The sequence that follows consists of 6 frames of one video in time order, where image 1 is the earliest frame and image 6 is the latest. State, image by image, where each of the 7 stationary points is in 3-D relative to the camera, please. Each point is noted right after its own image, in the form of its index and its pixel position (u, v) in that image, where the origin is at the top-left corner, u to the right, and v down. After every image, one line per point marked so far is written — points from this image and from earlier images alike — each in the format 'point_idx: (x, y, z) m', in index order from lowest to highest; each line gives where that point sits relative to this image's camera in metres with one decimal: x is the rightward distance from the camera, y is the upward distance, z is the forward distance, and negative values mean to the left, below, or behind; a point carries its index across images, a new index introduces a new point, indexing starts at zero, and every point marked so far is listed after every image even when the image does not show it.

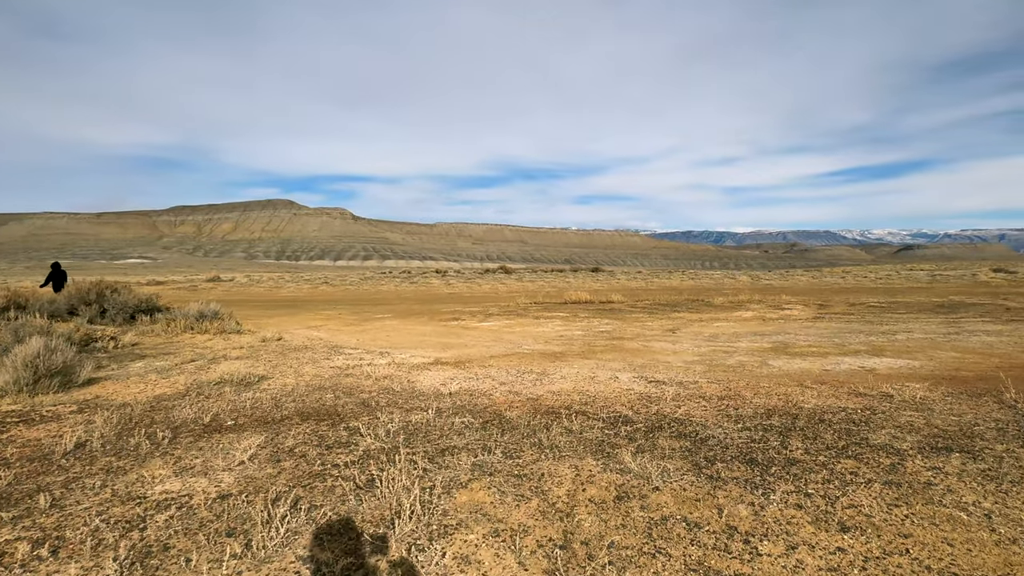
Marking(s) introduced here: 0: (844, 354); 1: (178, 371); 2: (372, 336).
0: (+5.3, -1.0, +7.6) m
1: (-5.9, -1.5, +8.6) m
2: (-3.8, -1.3, +13.0) m
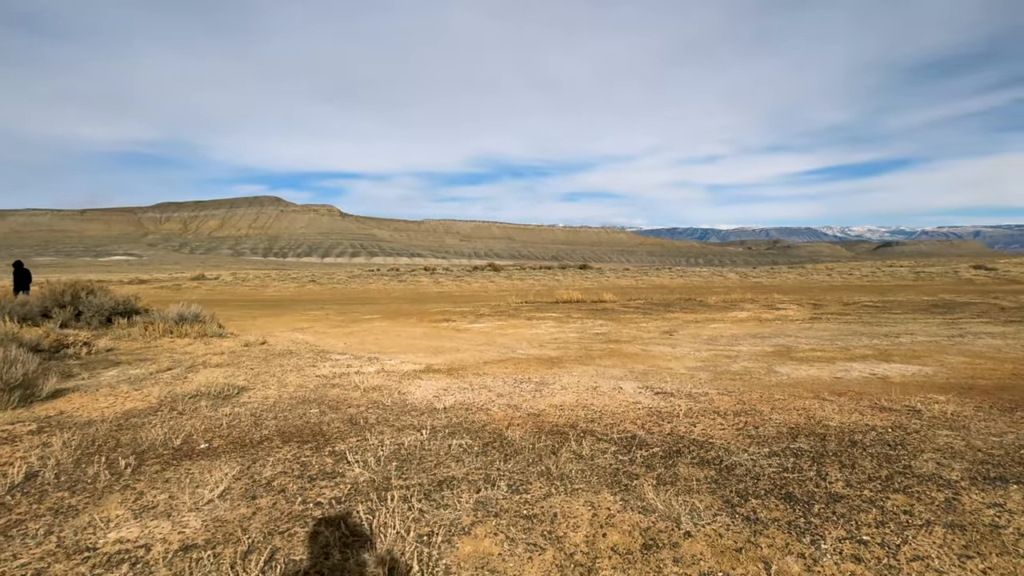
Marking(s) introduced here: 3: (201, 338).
0: (+5.2, -1.1, +7.4) m
1: (-6.0, -1.6, +8.0) m
2: (-4.0, -1.4, +12.5) m
3: (-8.4, -1.4, +12.9) m
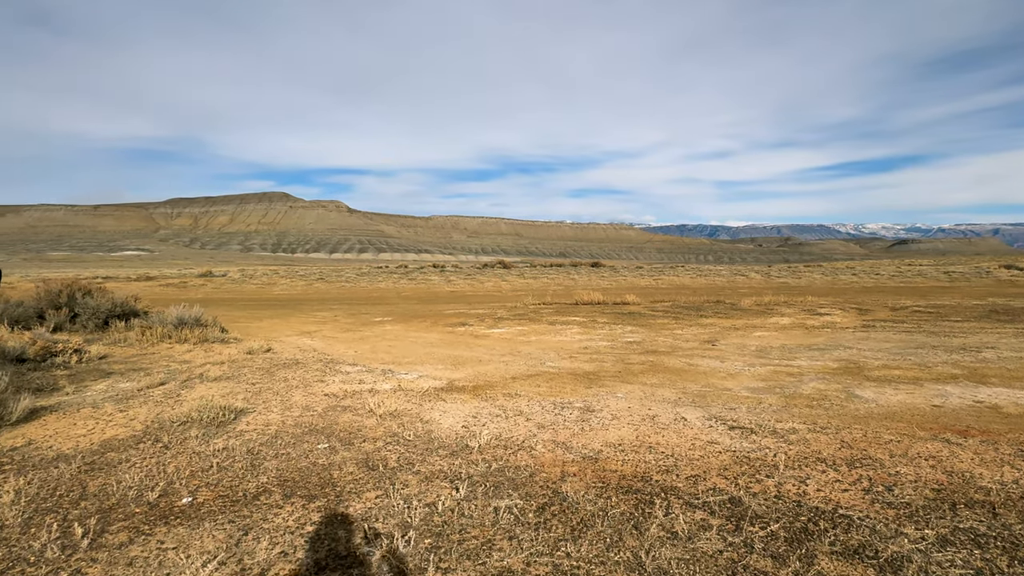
0: (+5.7, -1.2, +6.4) m
1: (-5.5, -1.7, +7.2) m
2: (-3.4, -1.4, +11.7) m
3: (-7.8, -1.4, +12.2) m
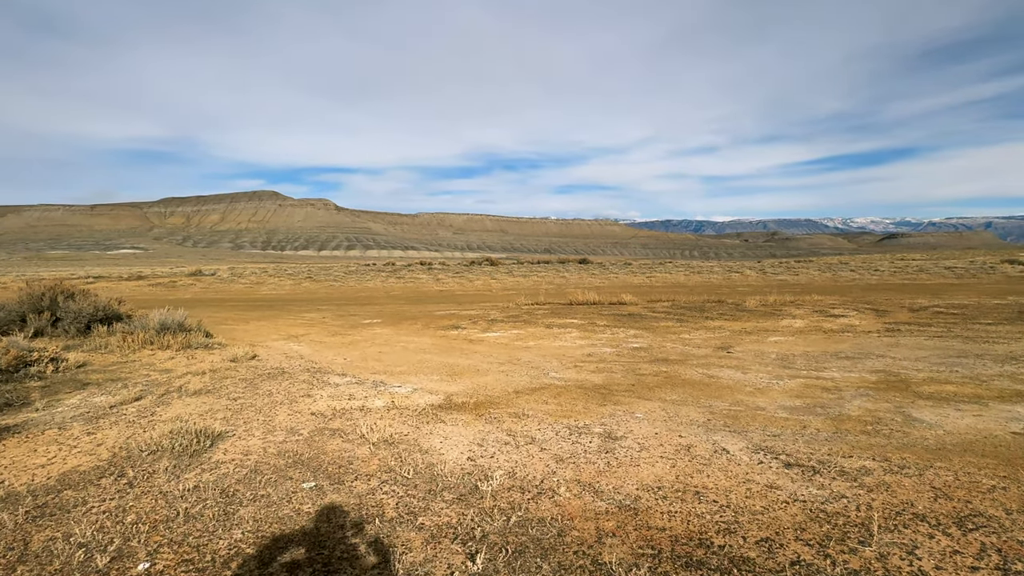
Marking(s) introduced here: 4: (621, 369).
0: (+5.8, -1.3, +5.7) m
1: (-5.4, -1.8, +6.3) m
2: (-3.4, -1.5, +10.8) m
3: (-7.8, -1.5, +11.2) m
4: (+1.9, -1.4, +8.4) m
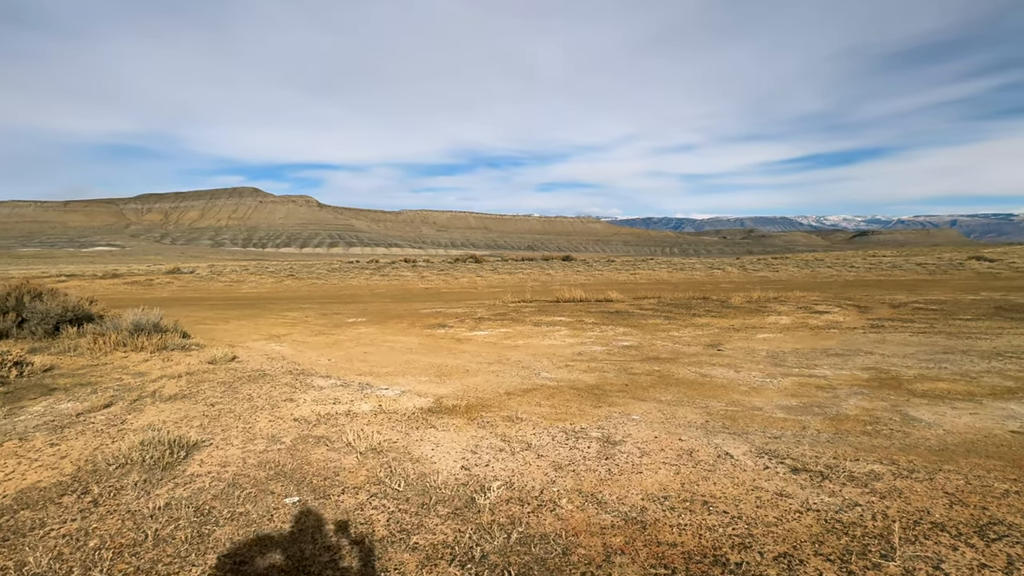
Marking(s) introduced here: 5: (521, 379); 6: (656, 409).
0: (+5.7, -1.3, +5.7) m
1: (-5.5, -1.8, +5.9) m
2: (-3.7, -1.5, +10.5) m
3: (-8.1, -1.5, +10.7) m
4: (+1.7, -1.4, +8.3) m
5: (+0.1, -1.5, +7.9) m
6: (+1.7, -1.5, +5.9) m
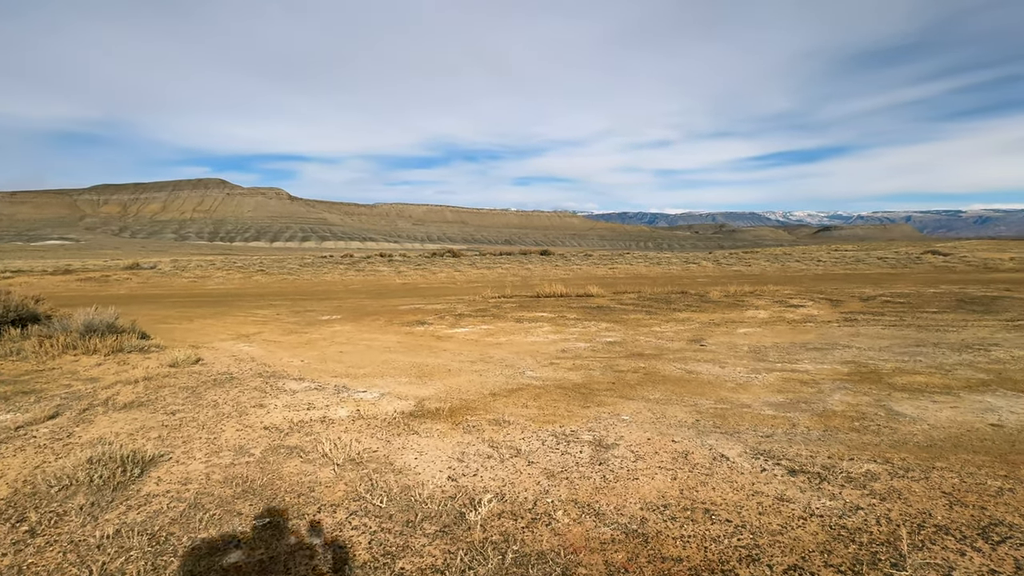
0: (+5.6, -1.2, +5.8) m
1: (-5.7, -1.8, +5.5) m
2: (-4.1, -1.4, +10.1) m
3: (-8.5, -1.5, +10.1) m
4: (+1.5, -1.3, +8.2) m
5: (-0.1, -1.5, +7.8) m
6: (+1.6, -1.5, +5.8) m
